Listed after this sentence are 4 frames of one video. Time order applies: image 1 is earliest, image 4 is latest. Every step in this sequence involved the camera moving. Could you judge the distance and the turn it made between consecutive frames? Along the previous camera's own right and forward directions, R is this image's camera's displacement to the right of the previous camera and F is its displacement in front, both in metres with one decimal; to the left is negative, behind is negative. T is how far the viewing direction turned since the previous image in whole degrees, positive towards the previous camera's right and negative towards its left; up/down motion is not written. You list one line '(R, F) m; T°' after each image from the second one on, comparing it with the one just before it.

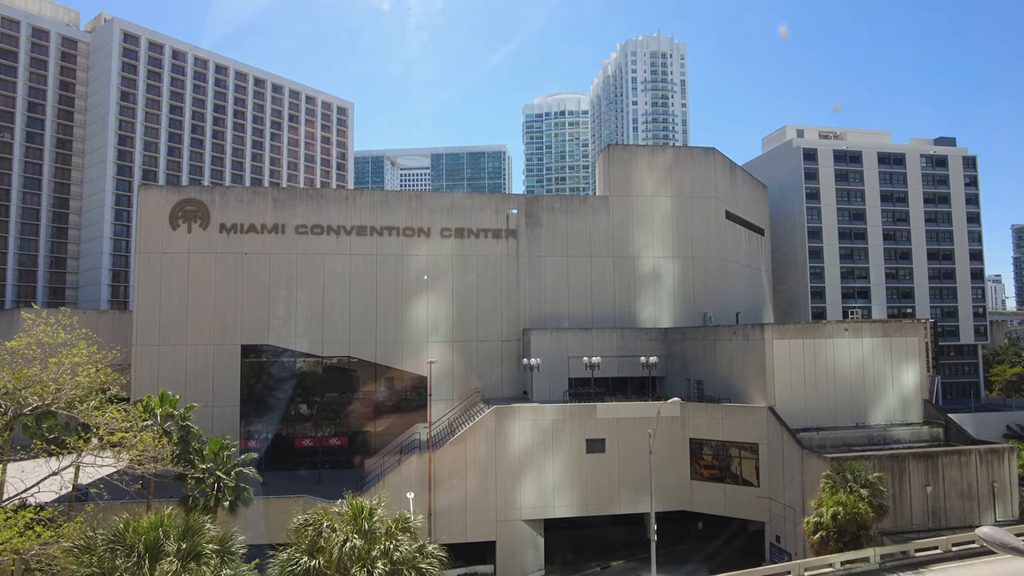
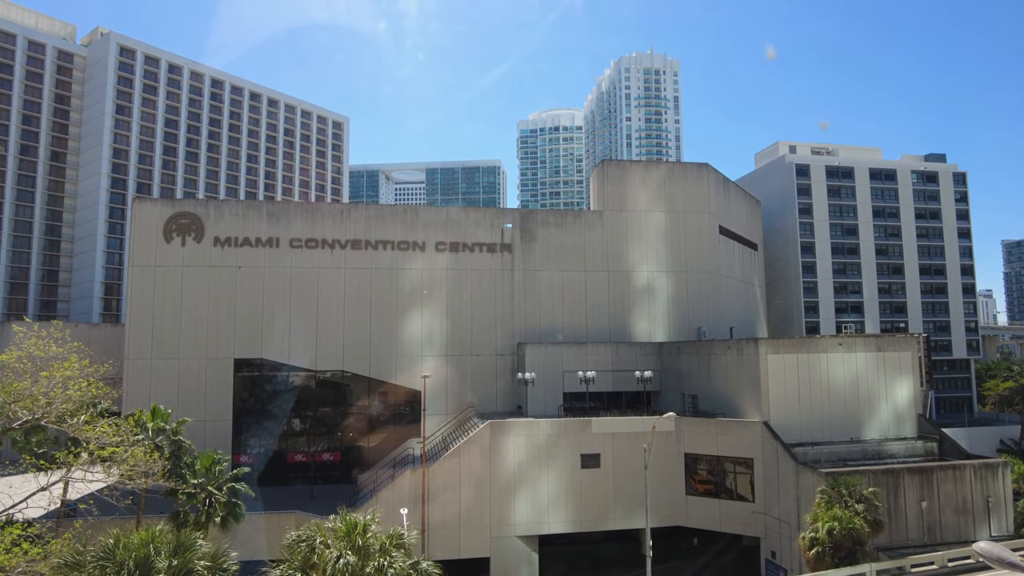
(0.0, 0.0) m; +1°
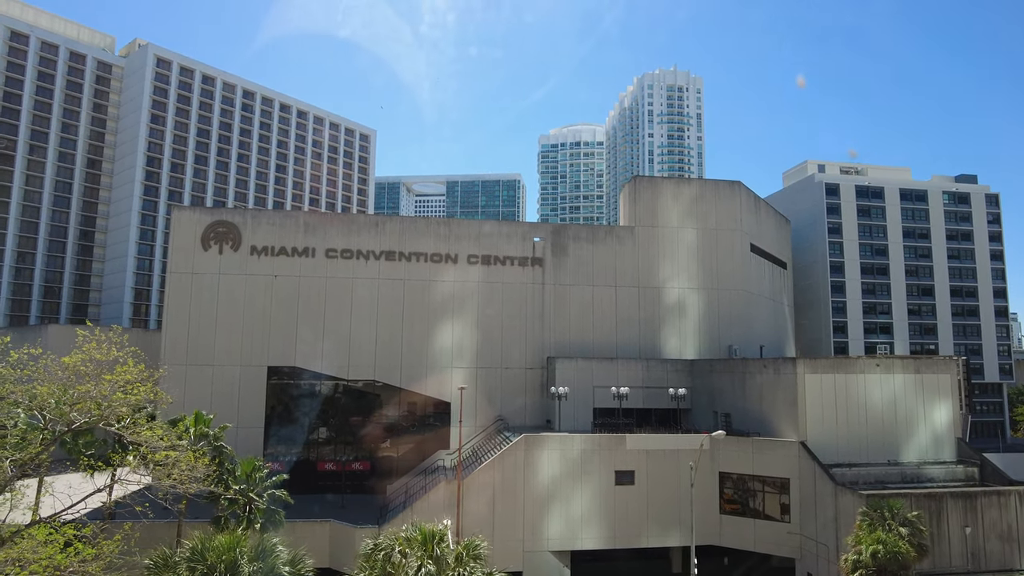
(-1.0, -0.2) m; -1°
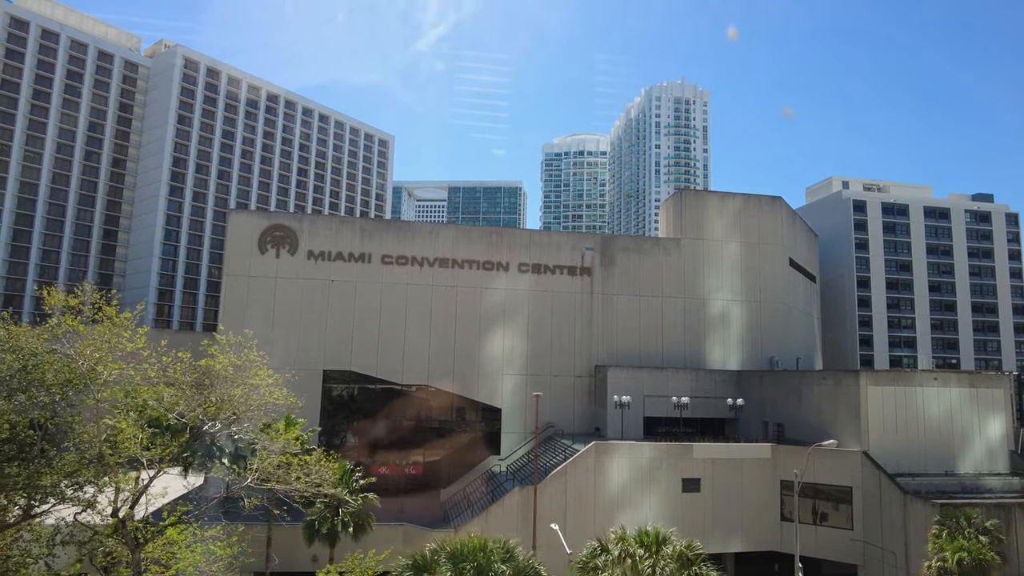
(-4.0, -0.4) m; +2°
